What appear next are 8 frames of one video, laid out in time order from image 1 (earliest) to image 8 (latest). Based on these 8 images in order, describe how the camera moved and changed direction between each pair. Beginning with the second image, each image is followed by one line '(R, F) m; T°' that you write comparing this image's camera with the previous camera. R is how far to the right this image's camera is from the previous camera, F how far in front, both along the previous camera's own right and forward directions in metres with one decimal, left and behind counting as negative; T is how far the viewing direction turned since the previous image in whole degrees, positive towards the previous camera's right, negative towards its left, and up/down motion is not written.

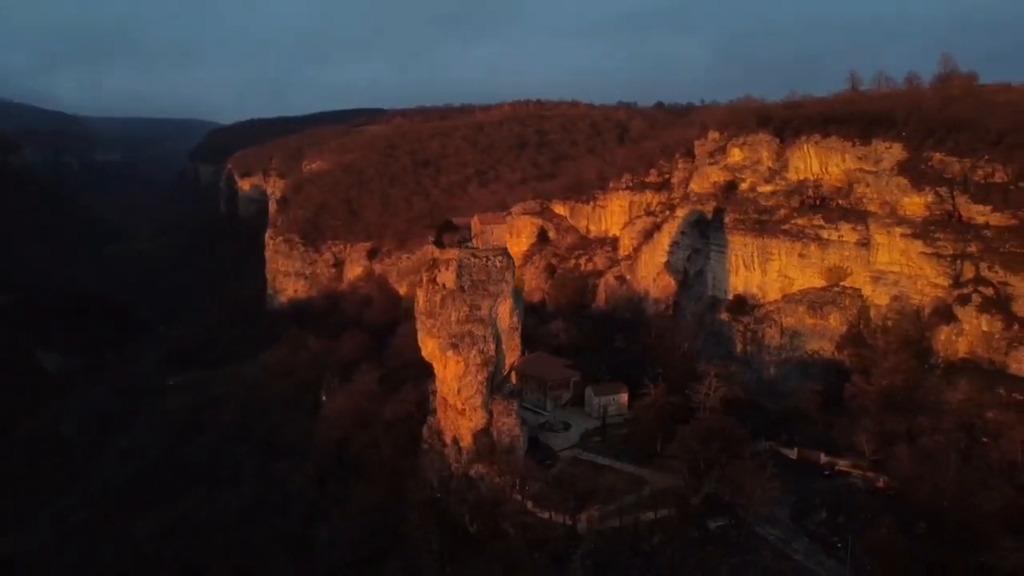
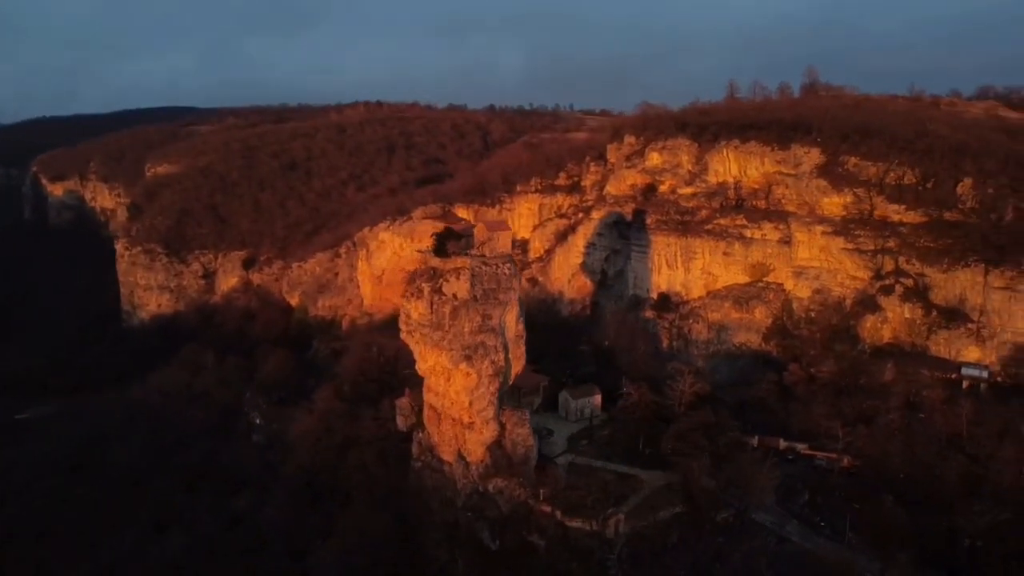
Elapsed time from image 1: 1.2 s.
(-2.9, +0.6) m; +13°
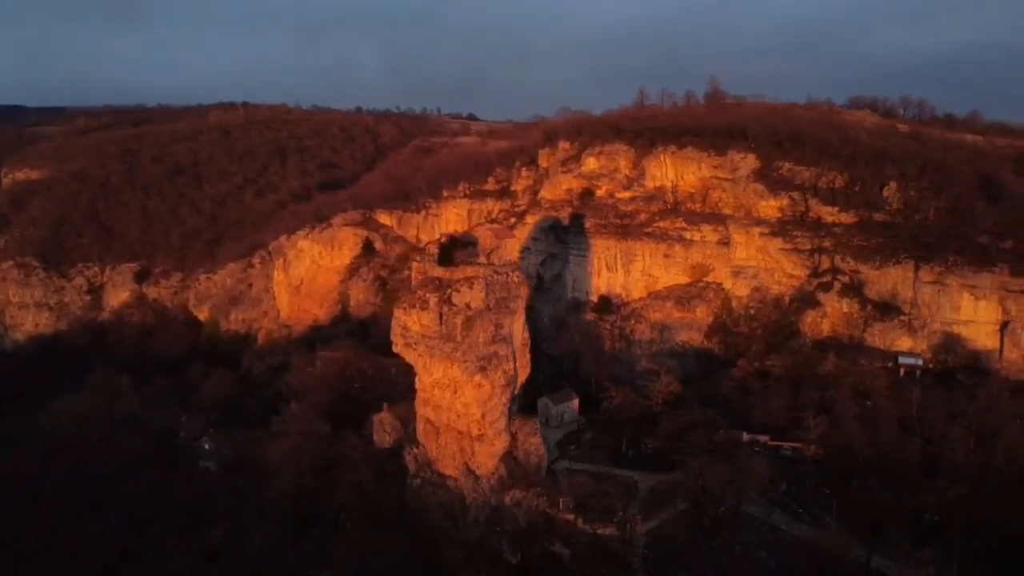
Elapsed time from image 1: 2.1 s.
(-2.3, +0.4) m; +10°
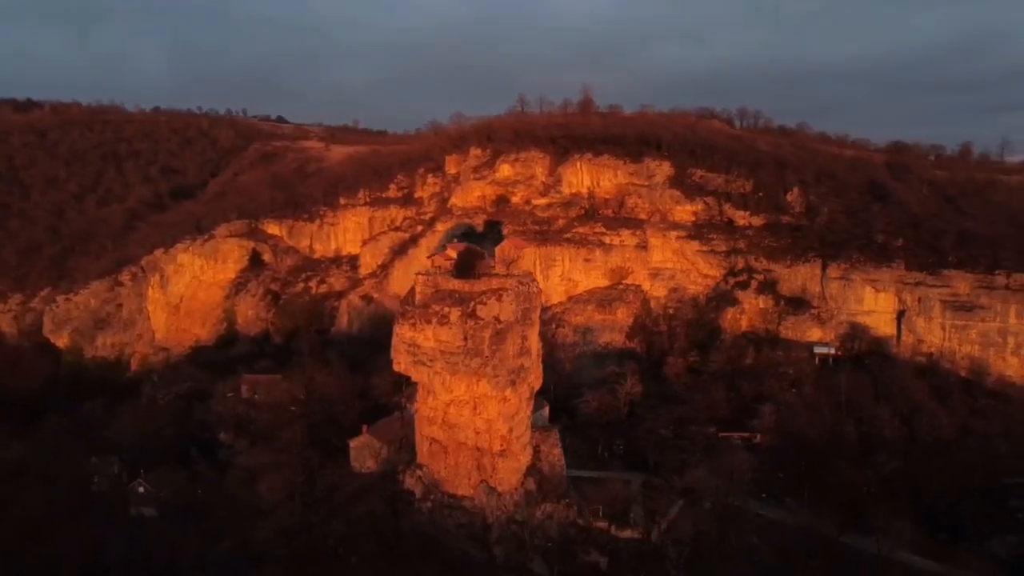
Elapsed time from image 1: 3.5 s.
(-3.3, +0.6) m; +14°
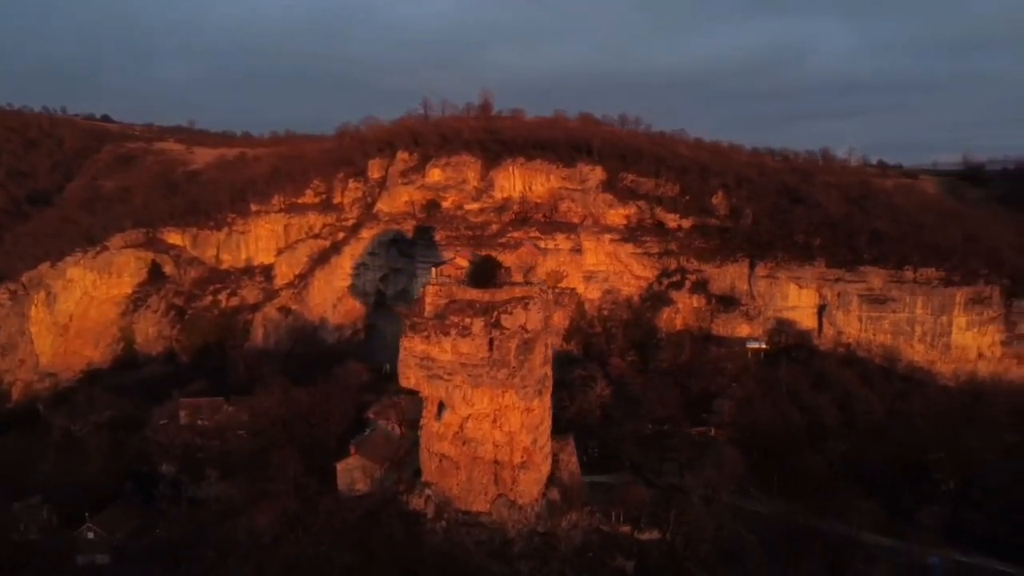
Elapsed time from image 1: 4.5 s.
(-2.6, +0.5) m; +12°
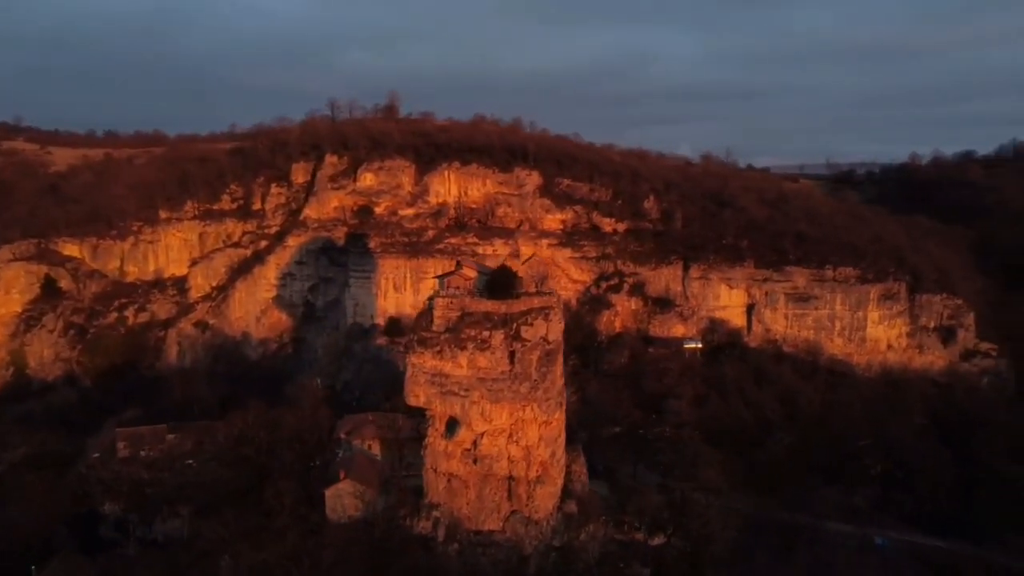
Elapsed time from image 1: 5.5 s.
(-2.3, +0.5) m; +11°
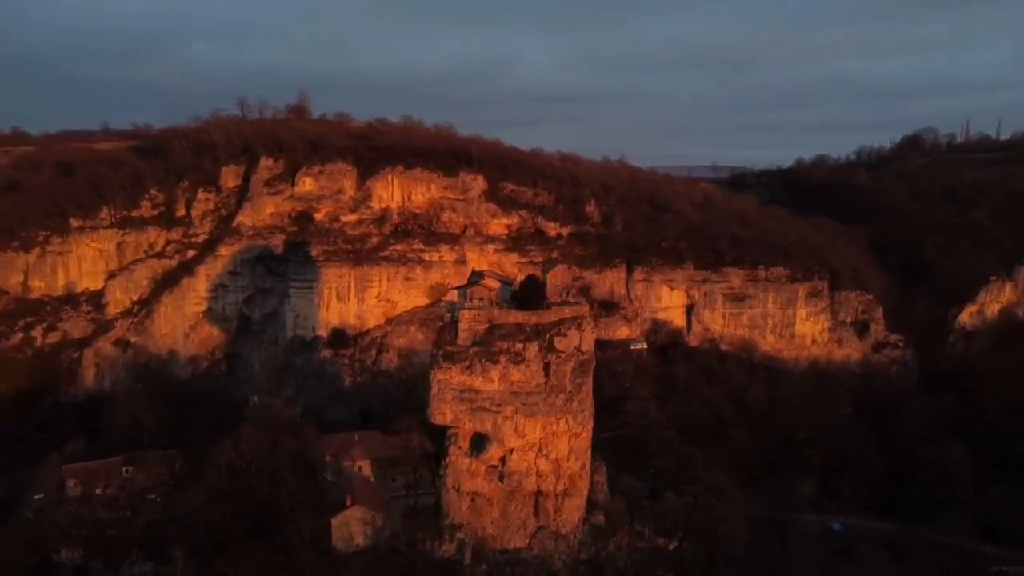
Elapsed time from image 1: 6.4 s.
(-2.3, +0.5) m; +10°
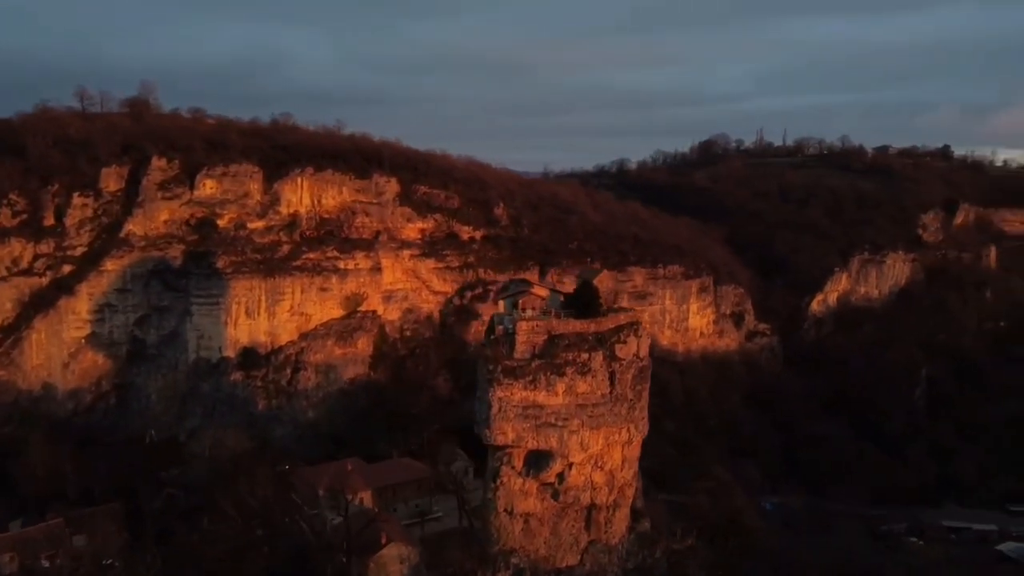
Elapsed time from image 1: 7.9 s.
(-3.5, +1.0) m; +16°
